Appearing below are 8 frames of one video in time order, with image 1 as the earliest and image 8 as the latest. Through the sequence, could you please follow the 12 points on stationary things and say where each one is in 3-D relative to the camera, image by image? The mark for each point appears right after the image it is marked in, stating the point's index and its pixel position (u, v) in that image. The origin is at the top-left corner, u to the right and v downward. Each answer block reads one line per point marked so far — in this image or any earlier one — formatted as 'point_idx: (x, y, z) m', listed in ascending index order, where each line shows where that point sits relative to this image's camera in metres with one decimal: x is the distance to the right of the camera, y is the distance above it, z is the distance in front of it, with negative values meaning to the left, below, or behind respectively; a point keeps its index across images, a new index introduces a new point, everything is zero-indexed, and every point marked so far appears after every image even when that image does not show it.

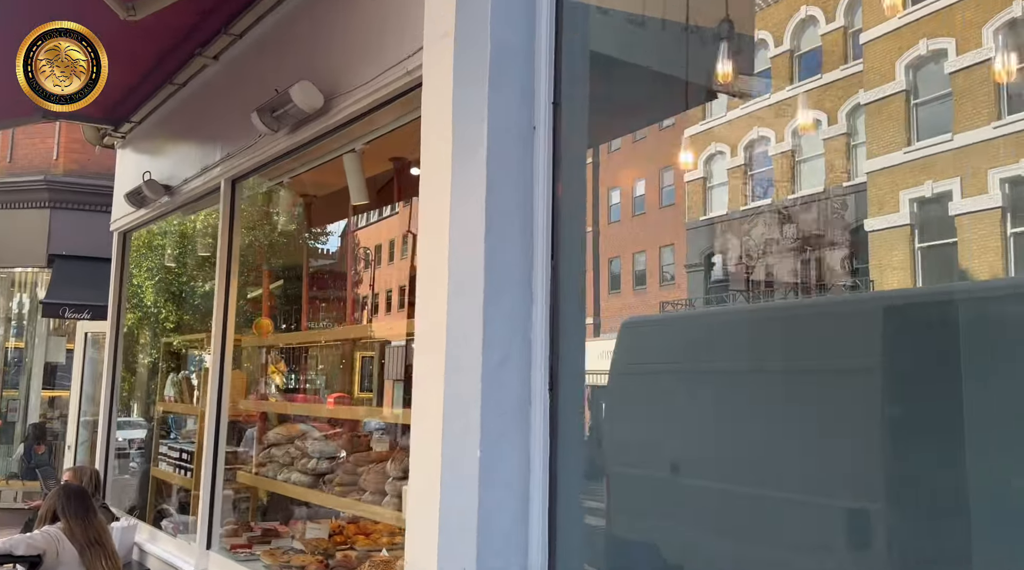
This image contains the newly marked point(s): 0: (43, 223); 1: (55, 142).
0: (-6.7, +0.9, +12.8) m
1: (-6.7, +2.1, +13.1) m
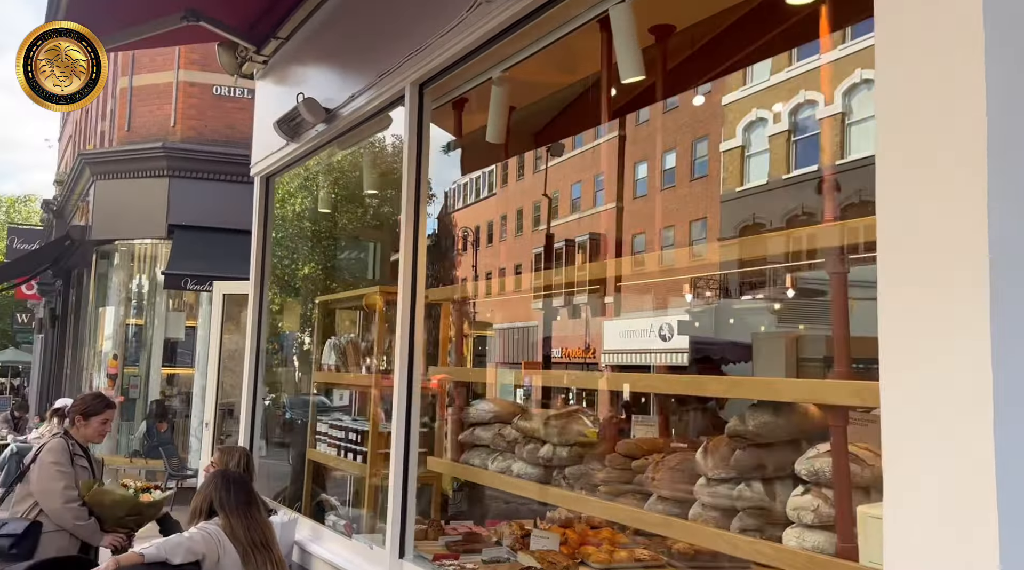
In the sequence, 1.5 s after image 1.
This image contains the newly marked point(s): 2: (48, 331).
0: (-4.8, +1.3, +12.4) m
1: (-4.8, +2.5, +12.7) m
2: (-9.9, -0.9, +19.4) m
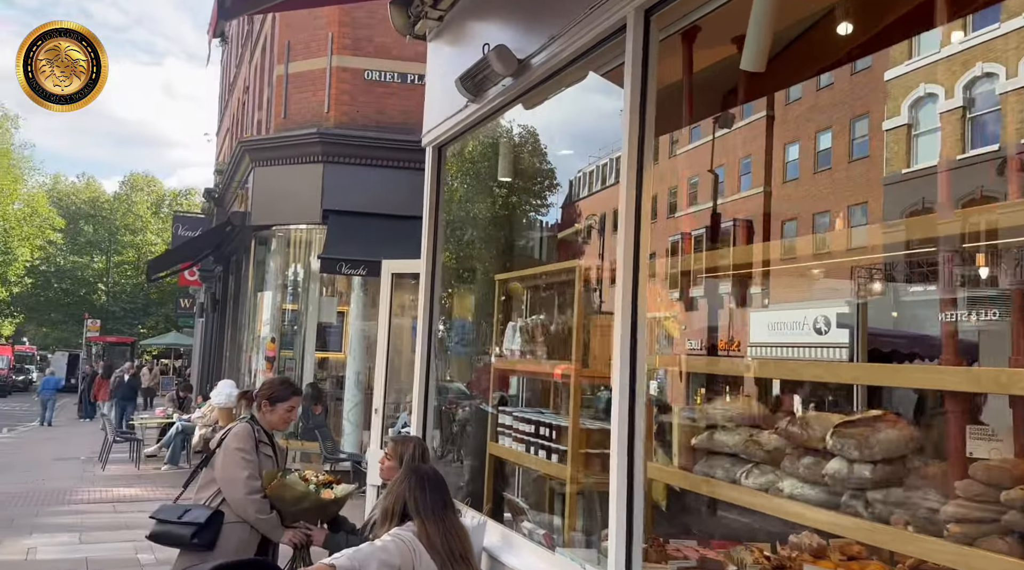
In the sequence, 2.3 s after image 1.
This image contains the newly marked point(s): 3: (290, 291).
0: (-2.7, +1.5, +12.4) m
1: (-2.7, +2.7, +12.7) m
2: (-6.7, -0.6, +20.1) m
3: (-3.3, -0.2, +13.2) m
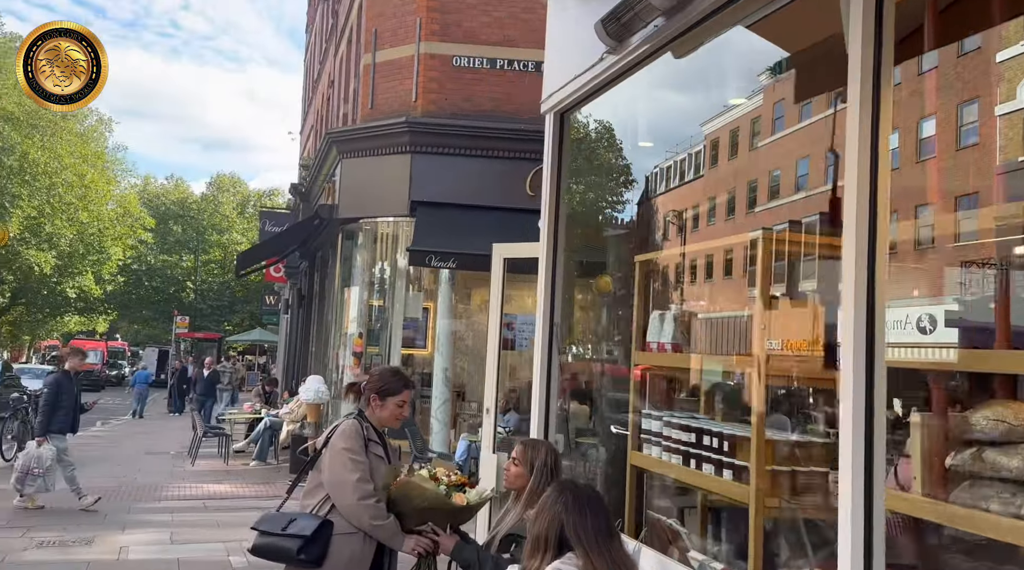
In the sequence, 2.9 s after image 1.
0: (-1.4, +1.6, +12.1) m
1: (-1.4, +2.8, +12.3) m
2: (-4.8, -0.5, +20.0) m
3: (-1.9, -0.1, +12.9) m
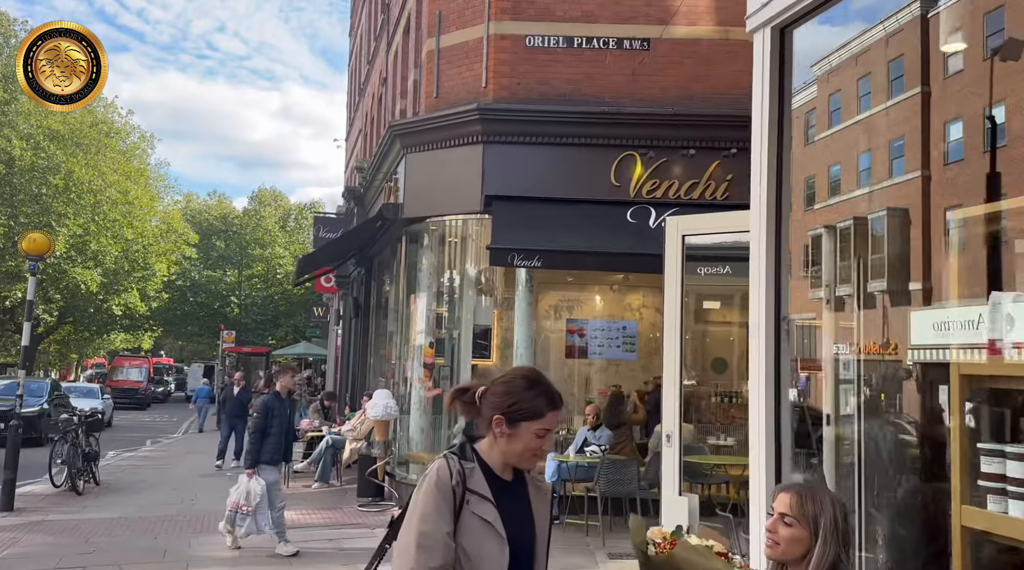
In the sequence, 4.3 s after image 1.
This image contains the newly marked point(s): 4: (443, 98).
0: (-0.4, +1.5, +11.0) m
1: (-0.4, +2.8, +11.3) m
2: (-3.4, -0.7, +19.1) m
3: (-0.9, -0.1, +11.8) m
4: (-0.9, +2.4, +11.6) m
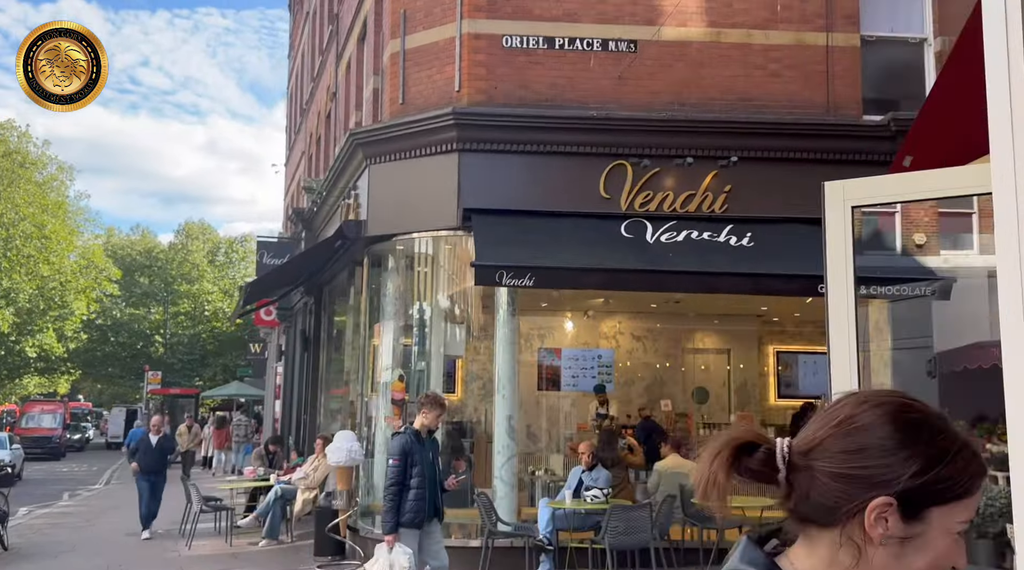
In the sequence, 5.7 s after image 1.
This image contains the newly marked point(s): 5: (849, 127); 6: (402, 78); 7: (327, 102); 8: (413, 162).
0: (-0.7, +1.3, +9.8) m
1: (-0.6, +2.5, +10.2) m
2: (-4.2, -1.3, +17.6) m
3: (-1.1, -0.5, +10.5) m
4: (-1.2, +2.1, +10.4) m
5: (+3.7, +1.8, +9.9) m
6: (-1.3, +2.4, +10.6) m
7: (-3.3, +3.3, +16.1) m
8: (-1.1, +1.4, +10.2) m
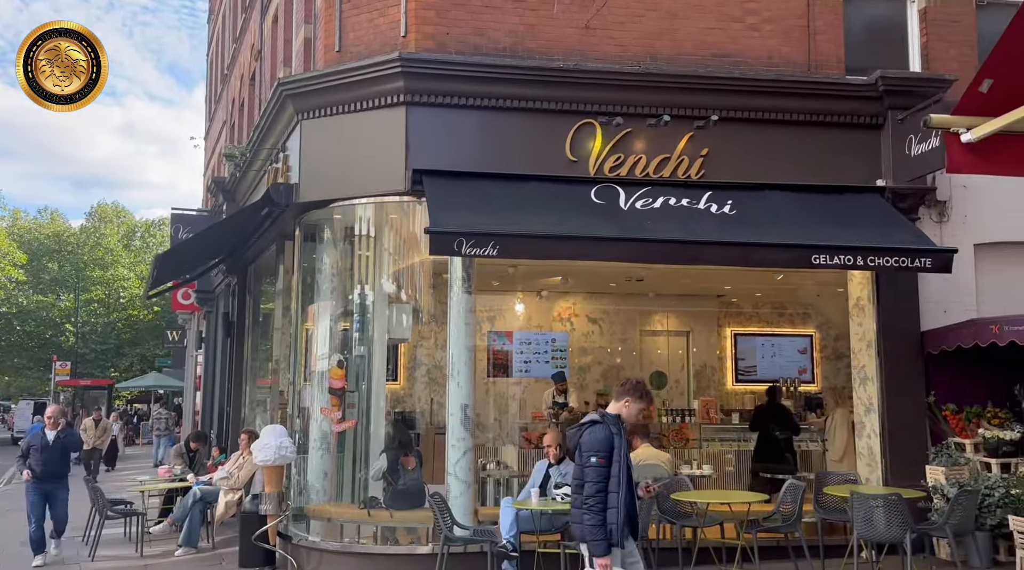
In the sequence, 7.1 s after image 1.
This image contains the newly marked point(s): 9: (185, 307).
0: (-1.1, +1.5, +8.6) m
1: (-1.1, +2.7, +9.0) m
2: (-5.2, -1.0, +16.1) m
3: (-1.6, -0.2, +9.3) m
4: (-1.7, +2.4, +9.2) m
5: (+3.3, +2.0, +9.1) m
6: (-1.8, +2.7, +9.3) m
7: (-4.3, +3.6, +14.7) m
8: (-1.6, +1.7, +8.9) m
9: (-6.5, -0.4, +17.9) m
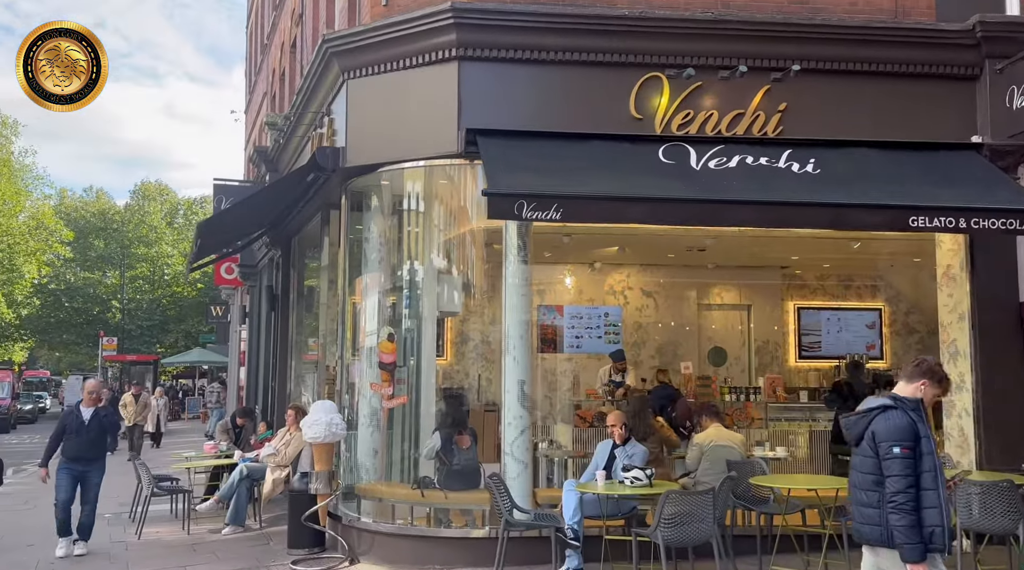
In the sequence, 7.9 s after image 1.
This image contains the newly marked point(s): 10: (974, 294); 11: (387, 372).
0: (-0.5, +1.8, +8.0) m
1: (-0.6, +3.0, +8.3) m
2: (-4.4, -0.5, +15.7) m
3: (-1.0, +0.1, +8.8) m
4: (-1.1, +2.7, +8.6) m
5: (+3.9, +2.3, +8.3) m
6: (-1.2, +3.0, +8.7) m
7: (-3.5, +4.1, +14.1) m
8: (-1.0, +2.0, +8.4) m
9: (-5.5, +0.1, +17.5) m
10: (+4.4, -0.1, +8.5) m
11: (-1.1, -0.8, +8.8) m
